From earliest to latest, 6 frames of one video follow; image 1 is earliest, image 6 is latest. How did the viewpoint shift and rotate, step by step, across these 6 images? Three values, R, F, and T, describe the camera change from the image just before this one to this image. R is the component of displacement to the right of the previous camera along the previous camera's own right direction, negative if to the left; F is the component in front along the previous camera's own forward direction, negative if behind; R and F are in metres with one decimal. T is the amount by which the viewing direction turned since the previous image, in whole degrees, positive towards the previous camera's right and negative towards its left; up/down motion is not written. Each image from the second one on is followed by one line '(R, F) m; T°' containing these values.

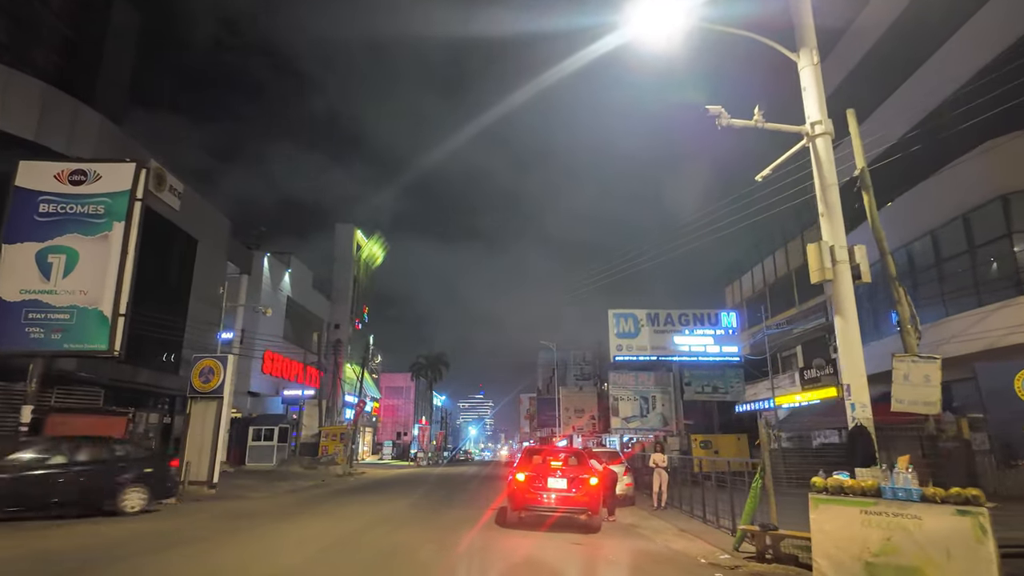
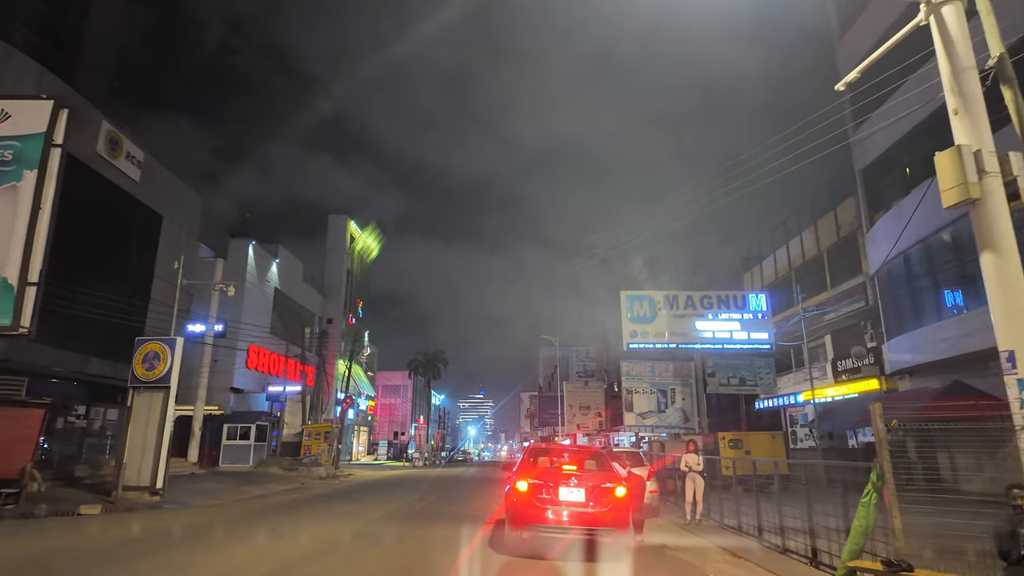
(0.0, +3.3) m; 0°
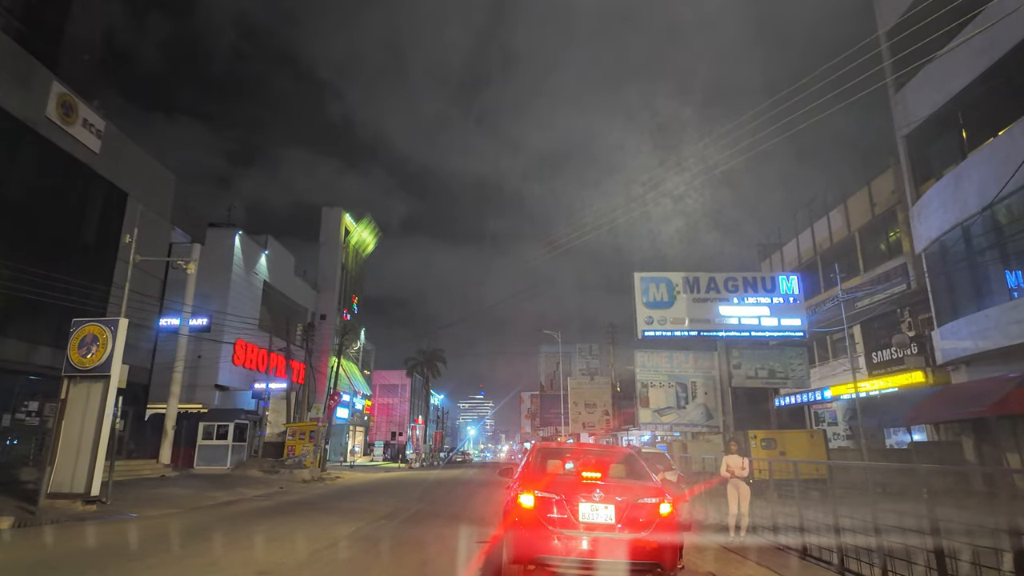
(0.0, +2.8) m; 0°
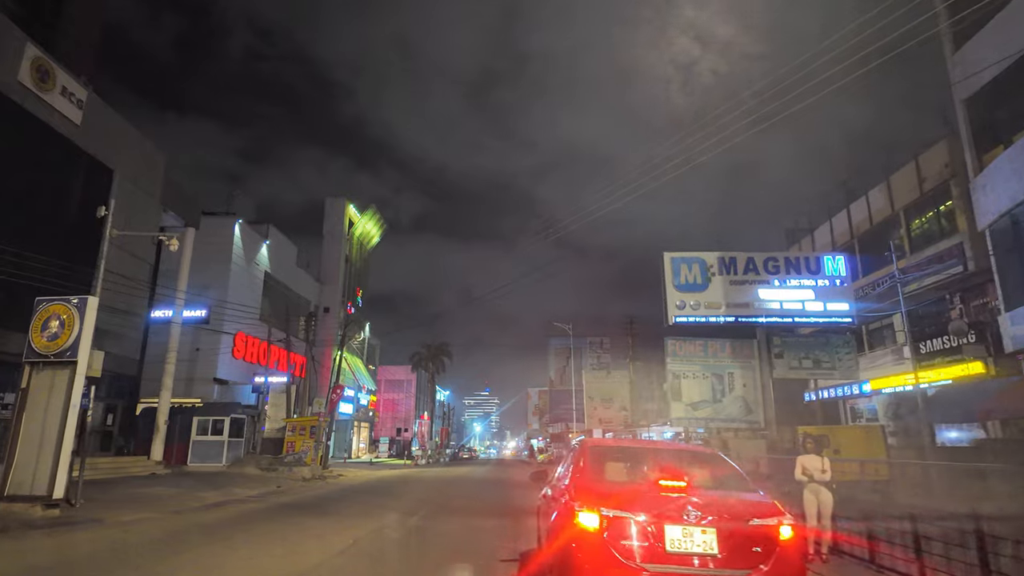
(-0.4, +2.0) m; 0°
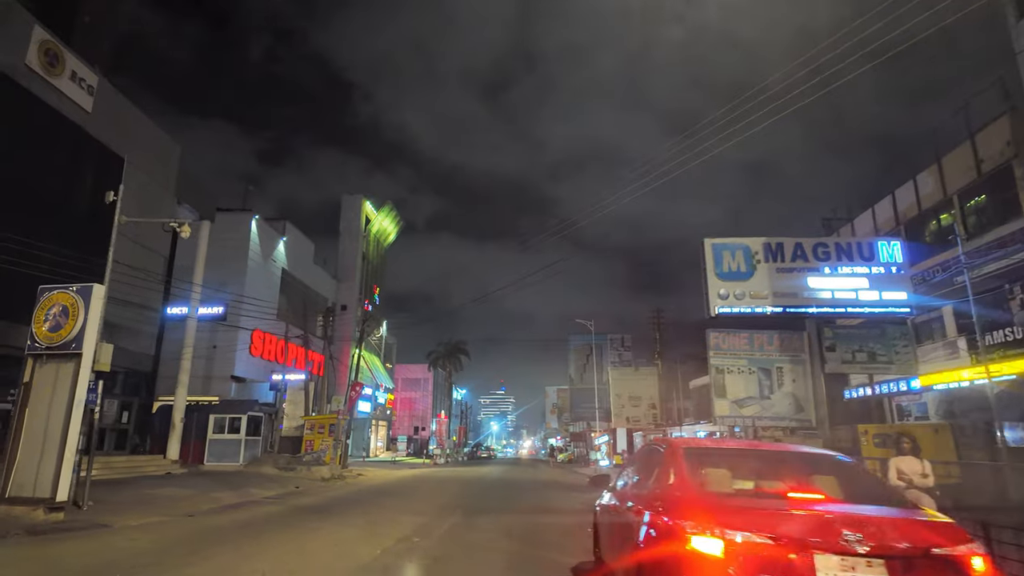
(-0.5, +1.2) m; -1°
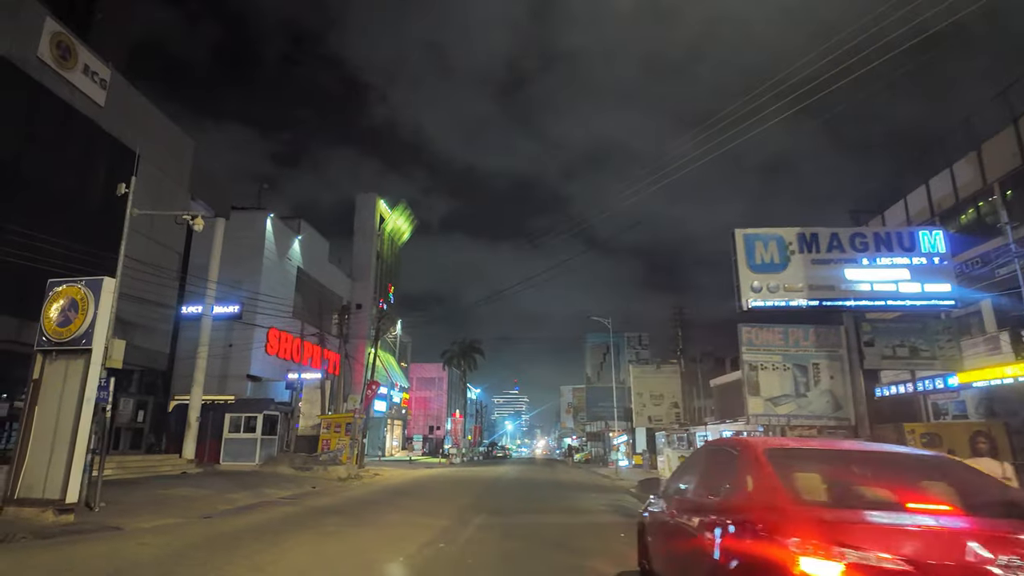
(-0.3, +0.7) m; -1°
